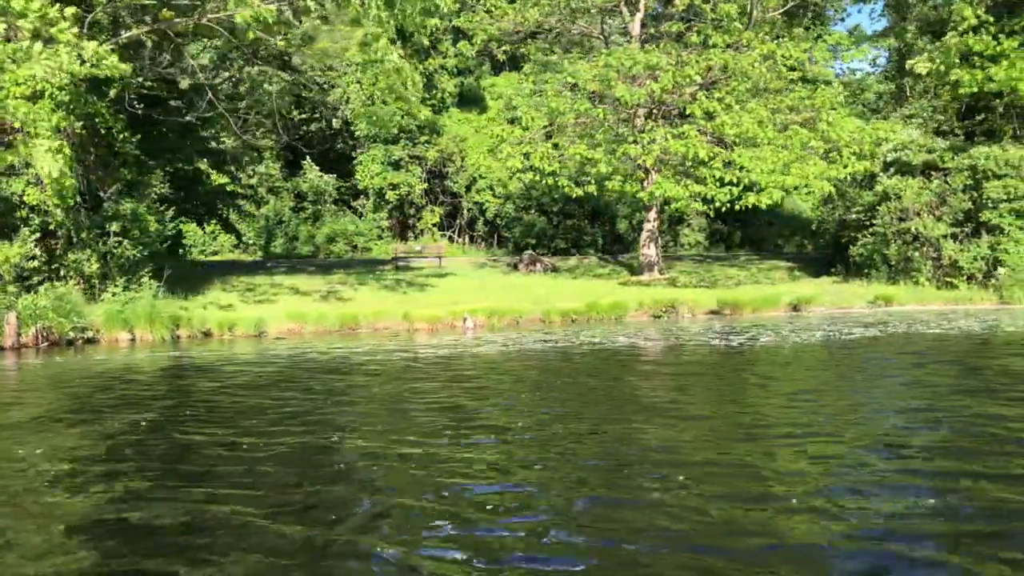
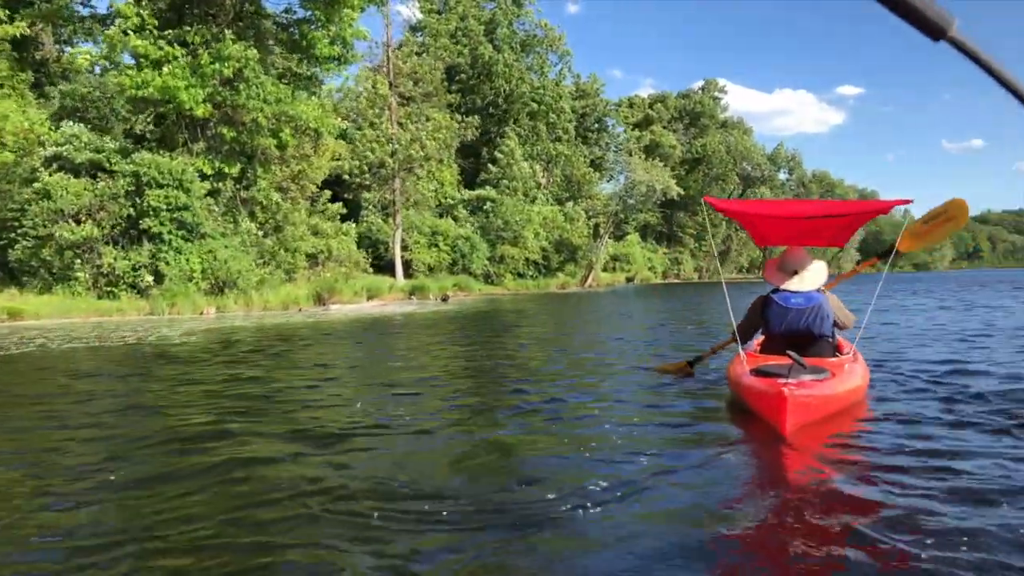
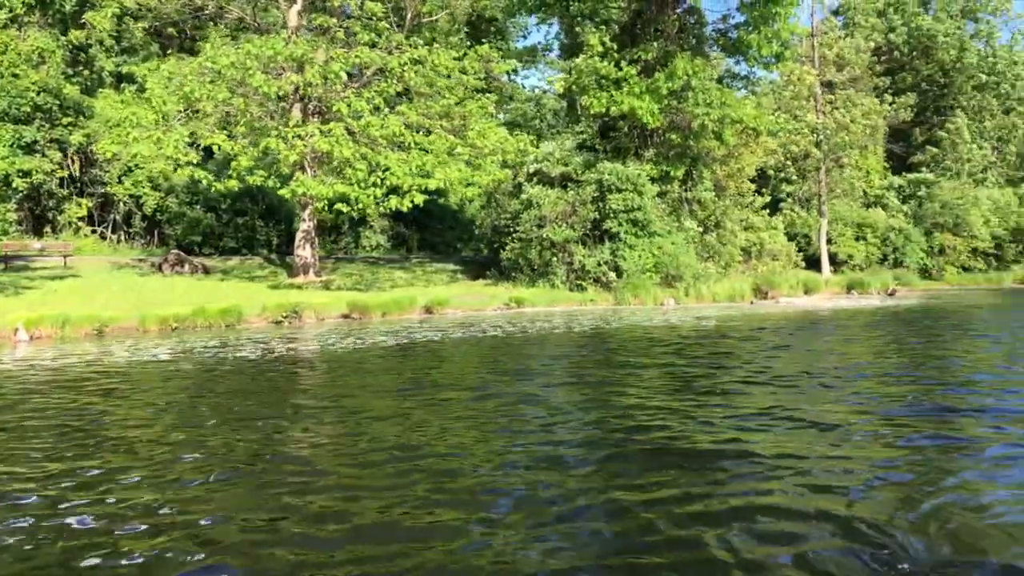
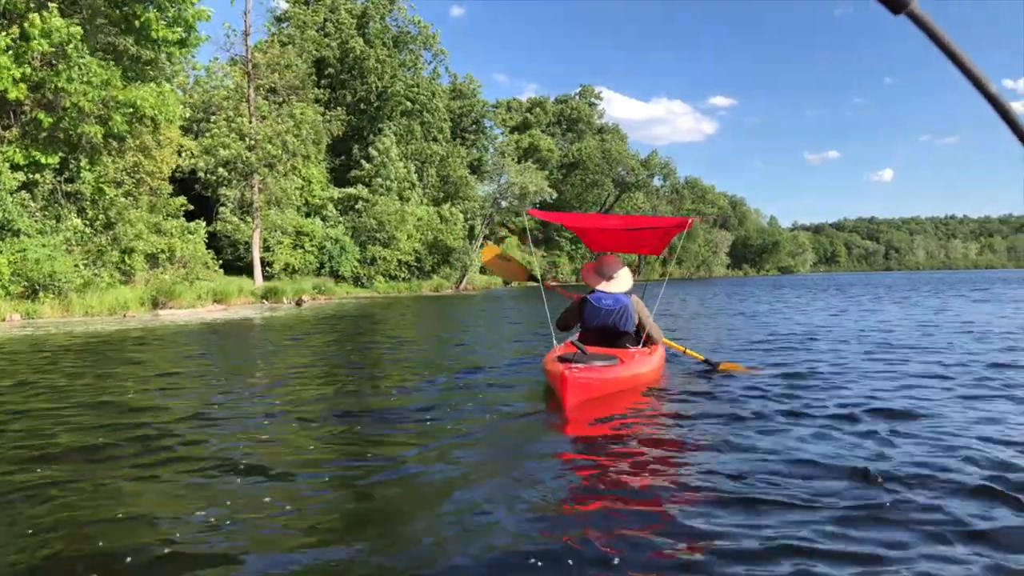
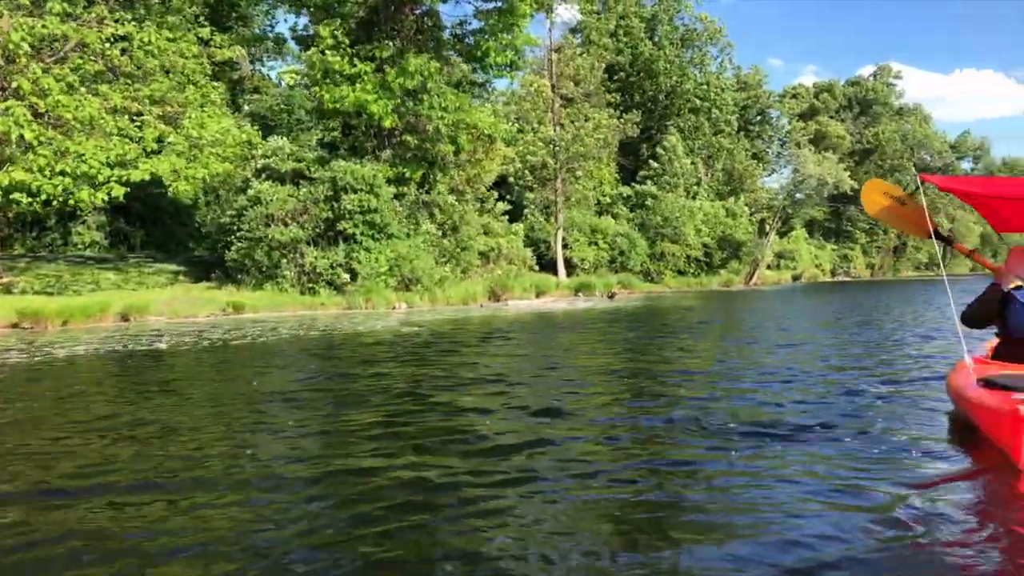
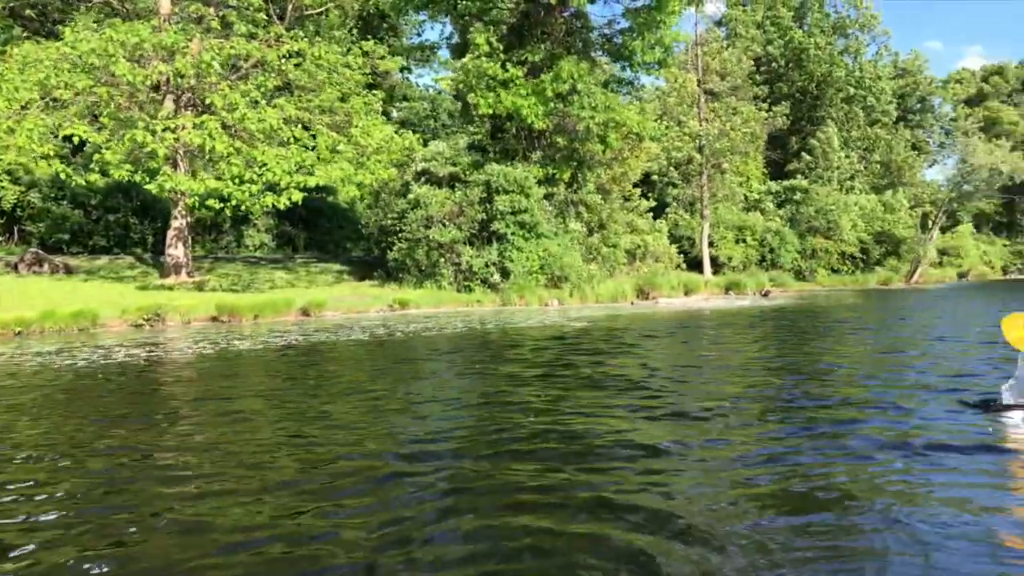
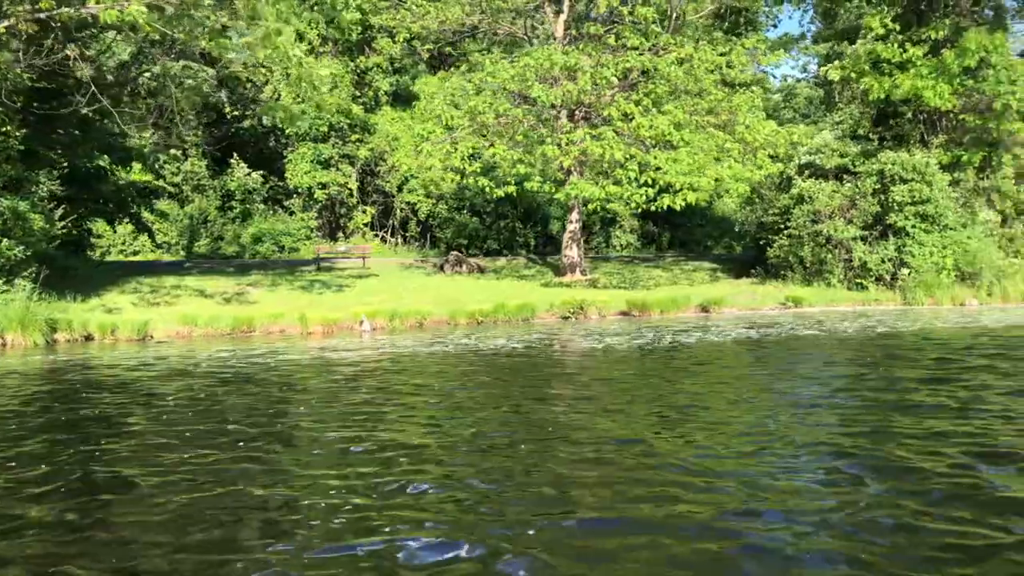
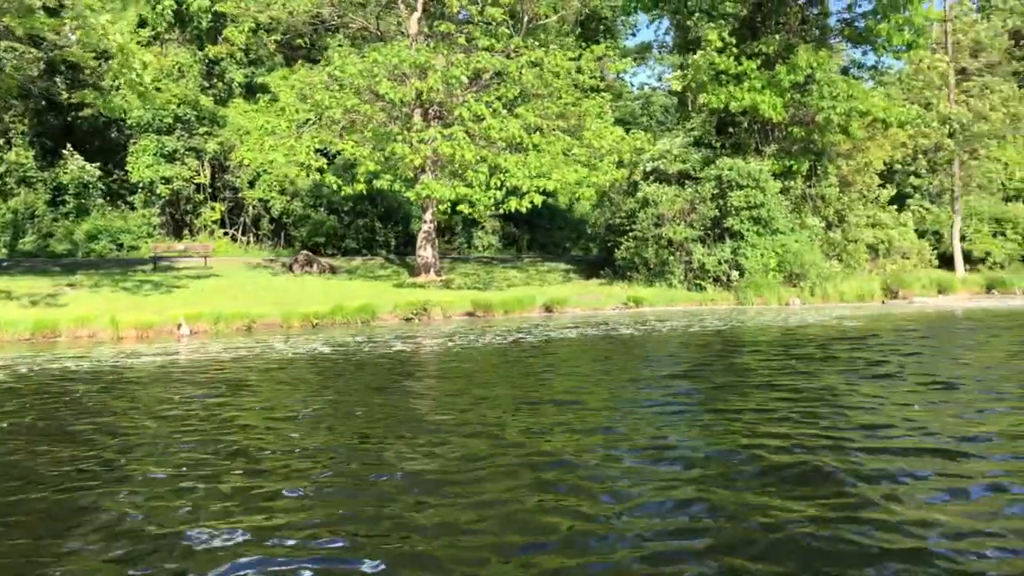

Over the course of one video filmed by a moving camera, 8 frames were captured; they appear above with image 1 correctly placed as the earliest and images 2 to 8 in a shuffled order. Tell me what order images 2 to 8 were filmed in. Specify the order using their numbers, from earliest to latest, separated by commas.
7, 8, 3, 6, 5, 2, 4
